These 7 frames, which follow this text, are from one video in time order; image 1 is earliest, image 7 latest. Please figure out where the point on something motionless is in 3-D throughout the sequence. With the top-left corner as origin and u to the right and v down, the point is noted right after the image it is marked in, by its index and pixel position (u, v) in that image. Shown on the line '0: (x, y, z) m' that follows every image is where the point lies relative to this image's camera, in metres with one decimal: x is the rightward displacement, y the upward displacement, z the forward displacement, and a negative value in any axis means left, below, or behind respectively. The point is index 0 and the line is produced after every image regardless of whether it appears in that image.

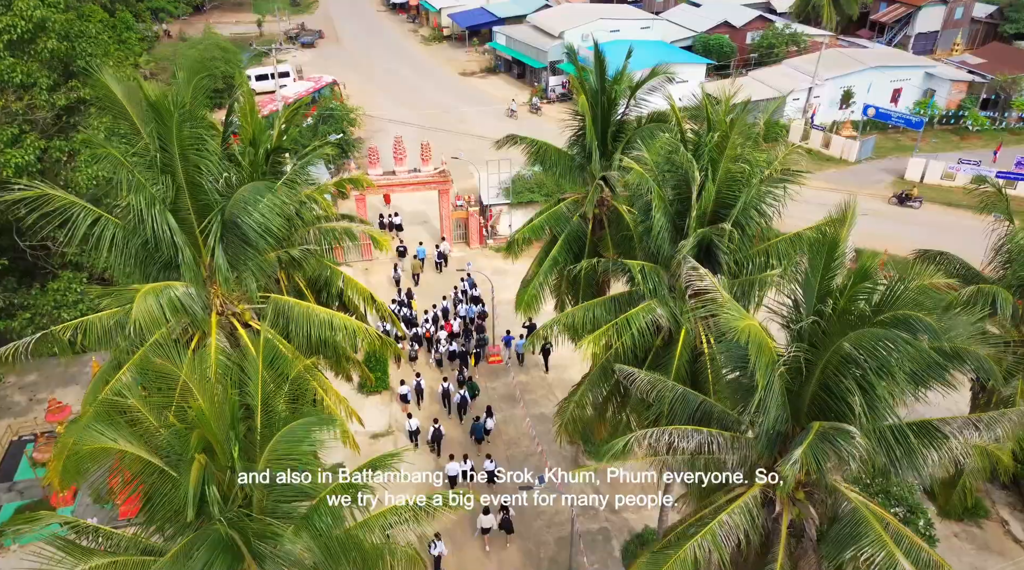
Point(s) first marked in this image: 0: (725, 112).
0: (+2.8, +2.3, +10.8) m
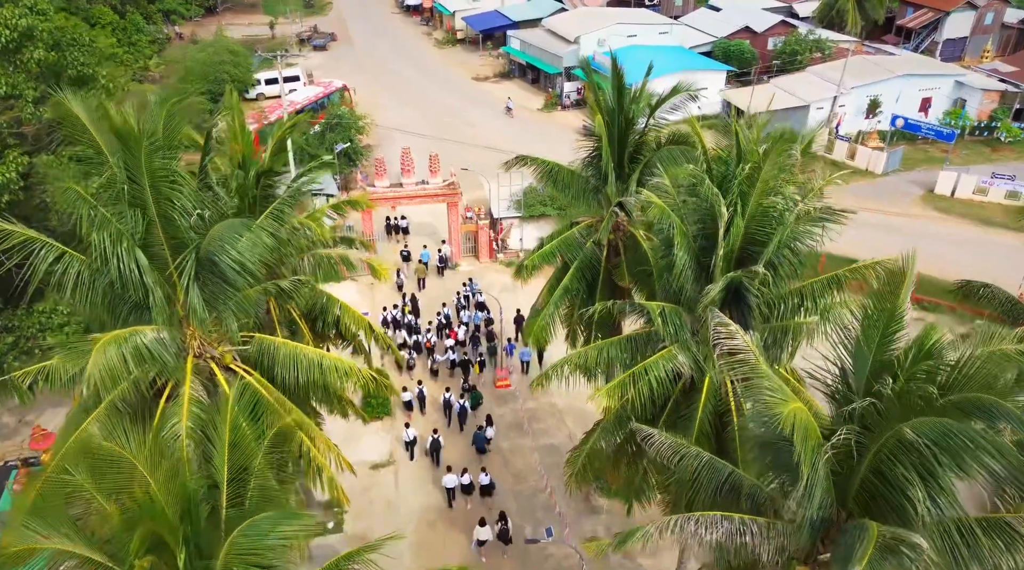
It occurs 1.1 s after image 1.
0: (+2.9, +1.8, +9.7) m
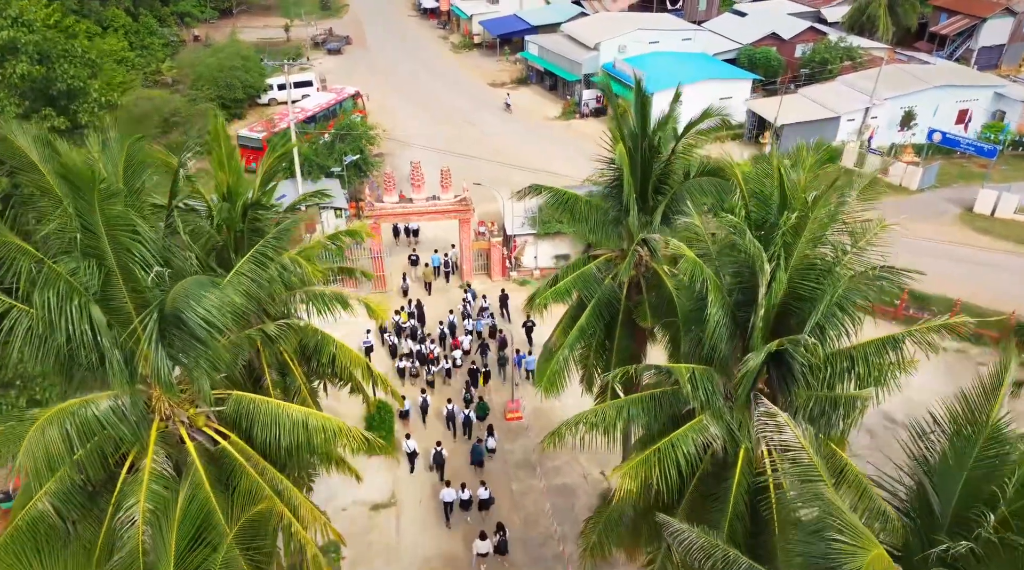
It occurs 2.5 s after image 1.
0: (+3.0, +1.1, +8.5) m
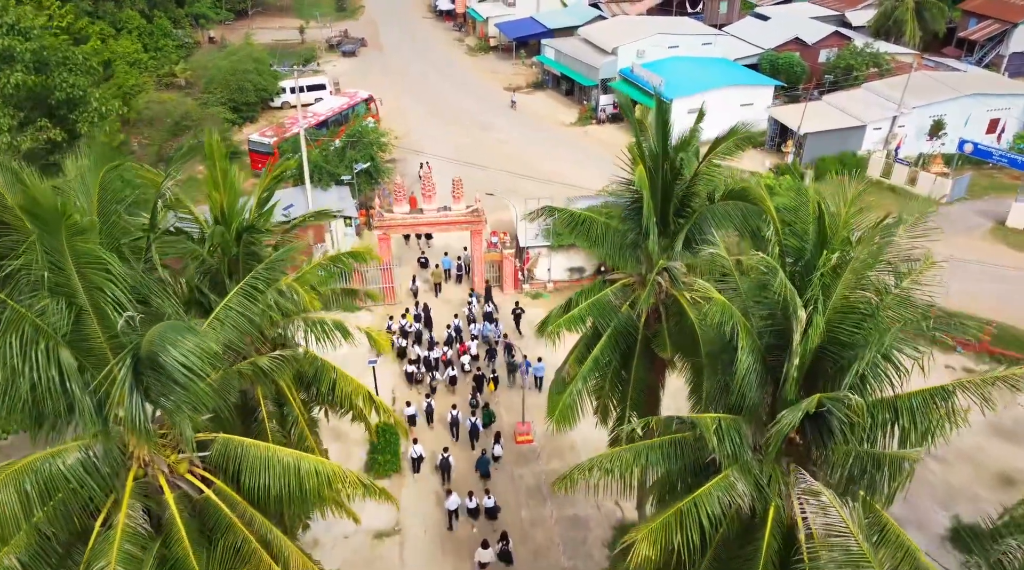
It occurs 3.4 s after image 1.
0: (+3.1, +0.7, +7.8) m
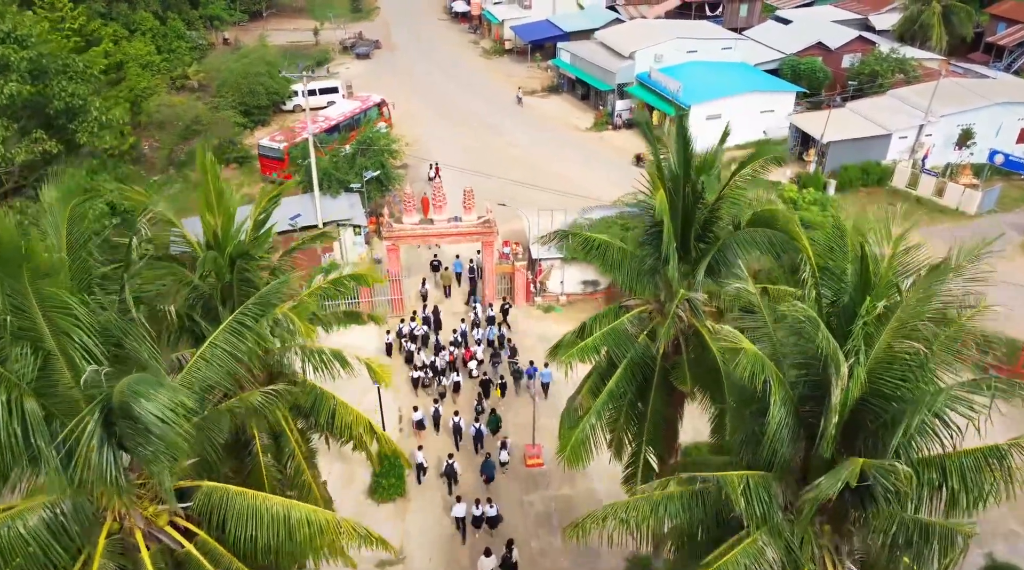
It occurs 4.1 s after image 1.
0: (+3.2, +0.3, +7.0) m
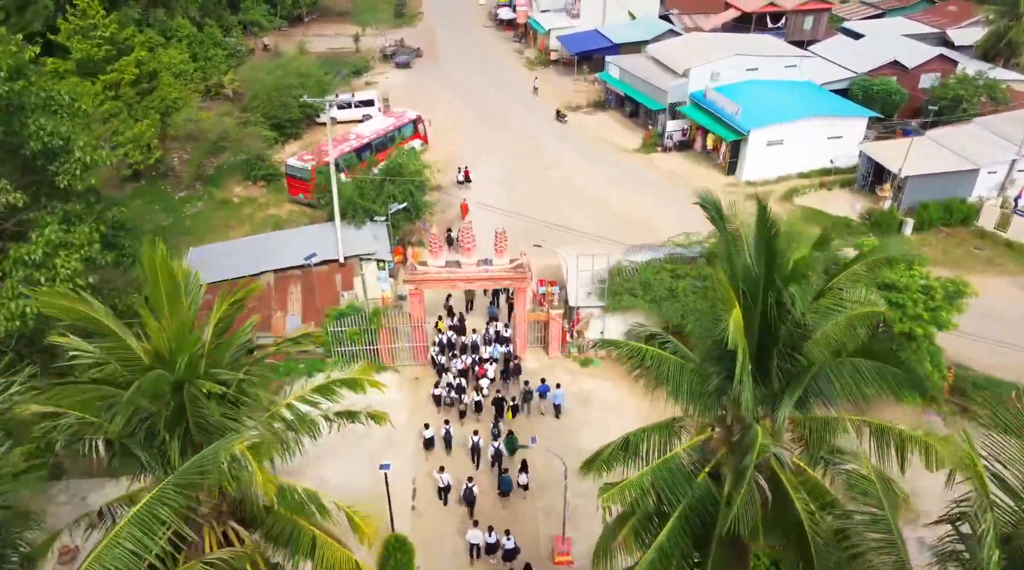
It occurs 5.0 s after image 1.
0: (+3.3, -1.0, +4.6) m
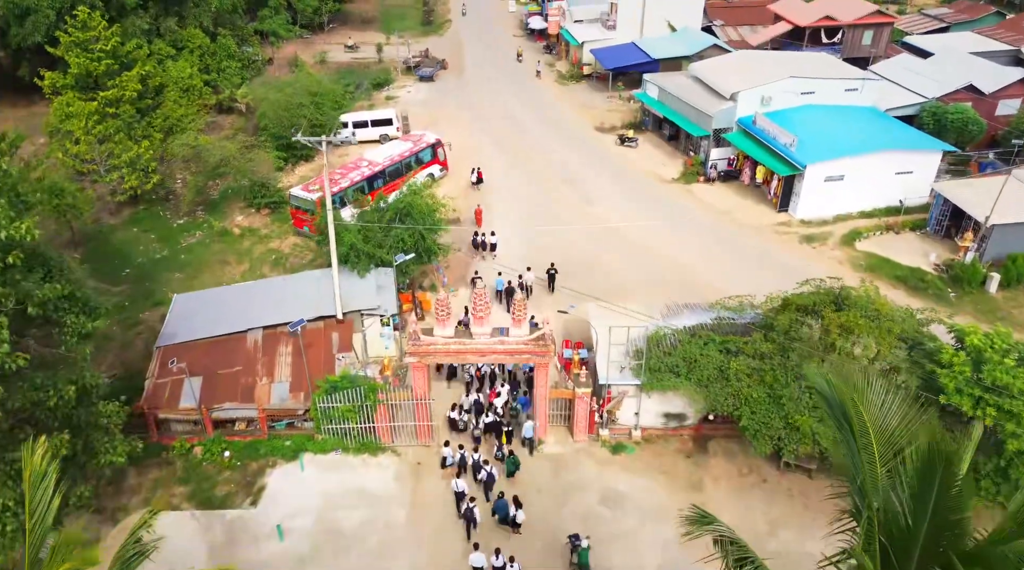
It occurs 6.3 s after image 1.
0: (+3.1, -2.6, +1.4) m
